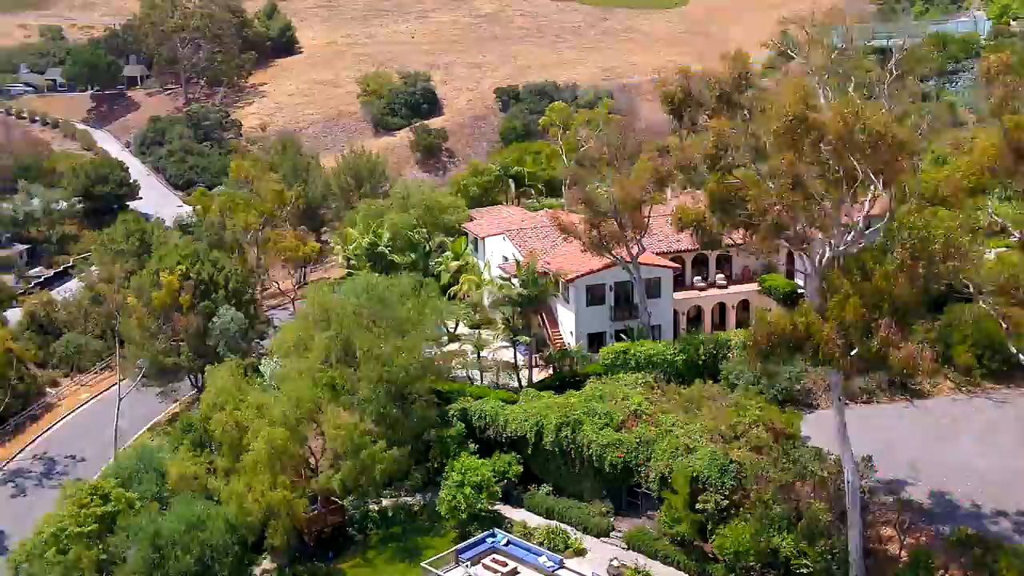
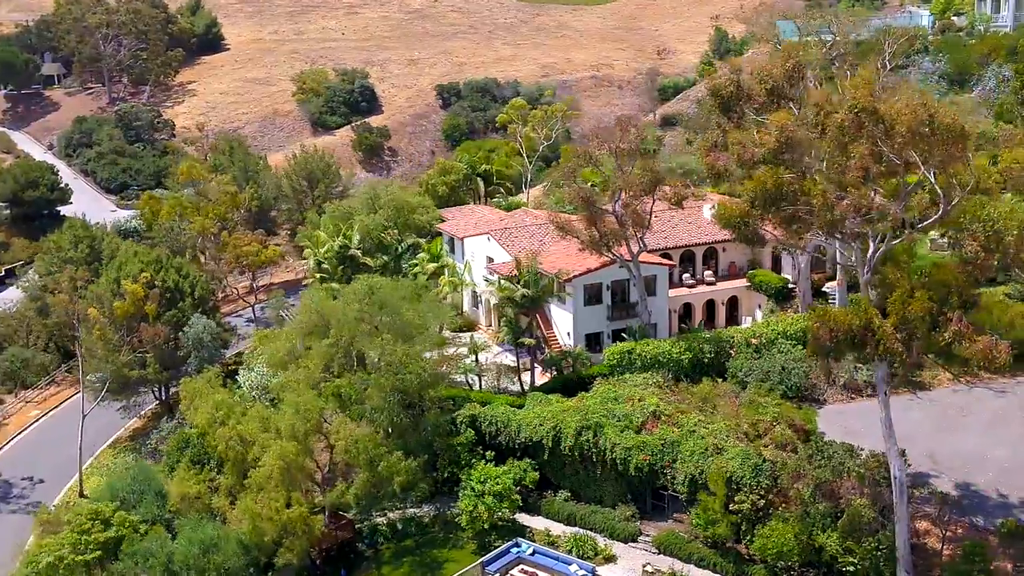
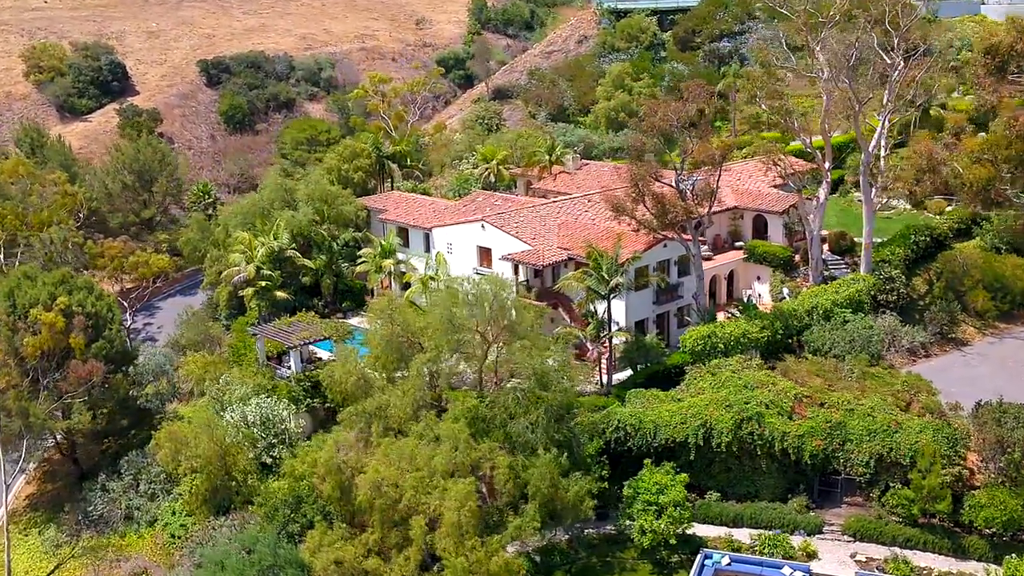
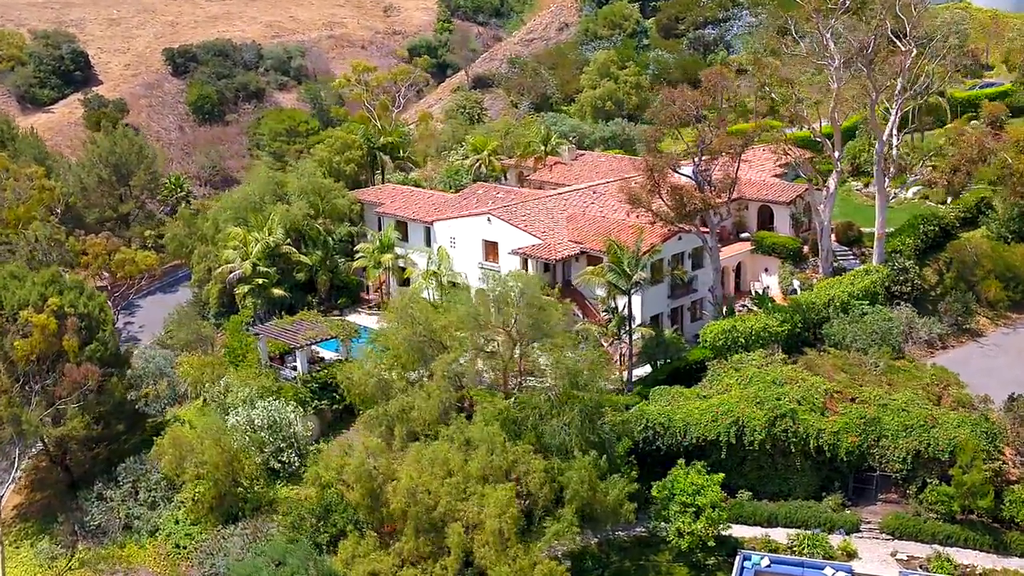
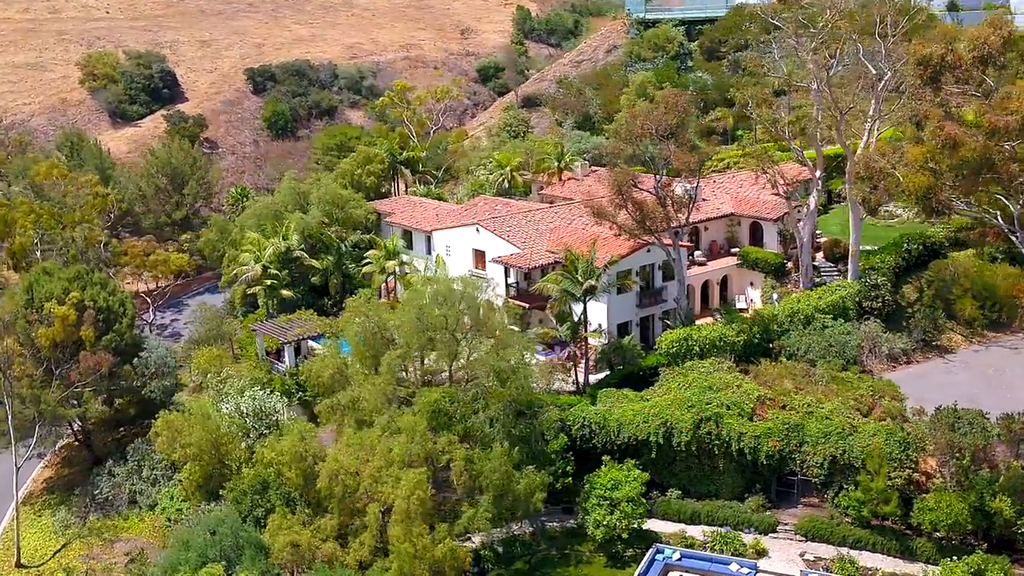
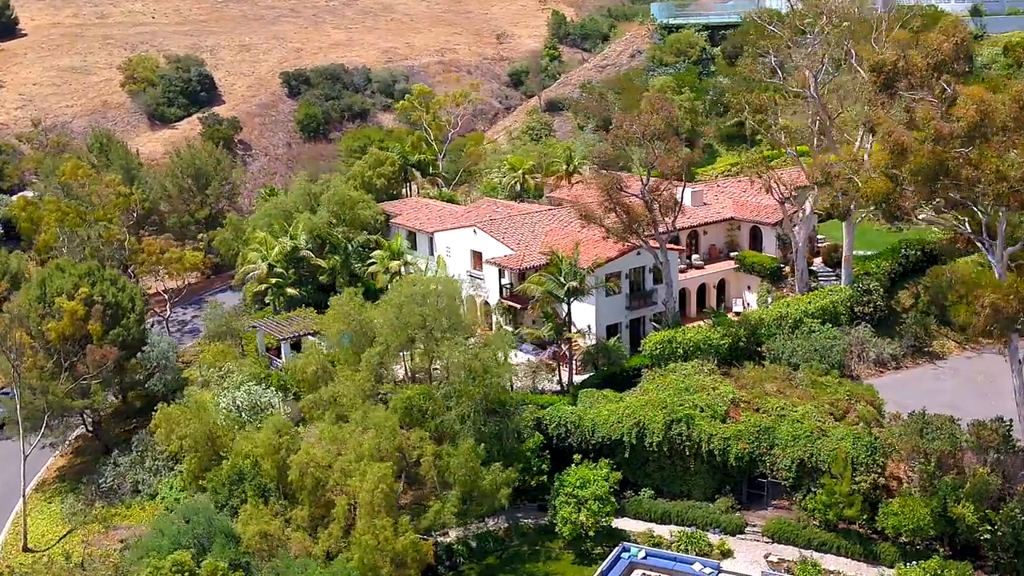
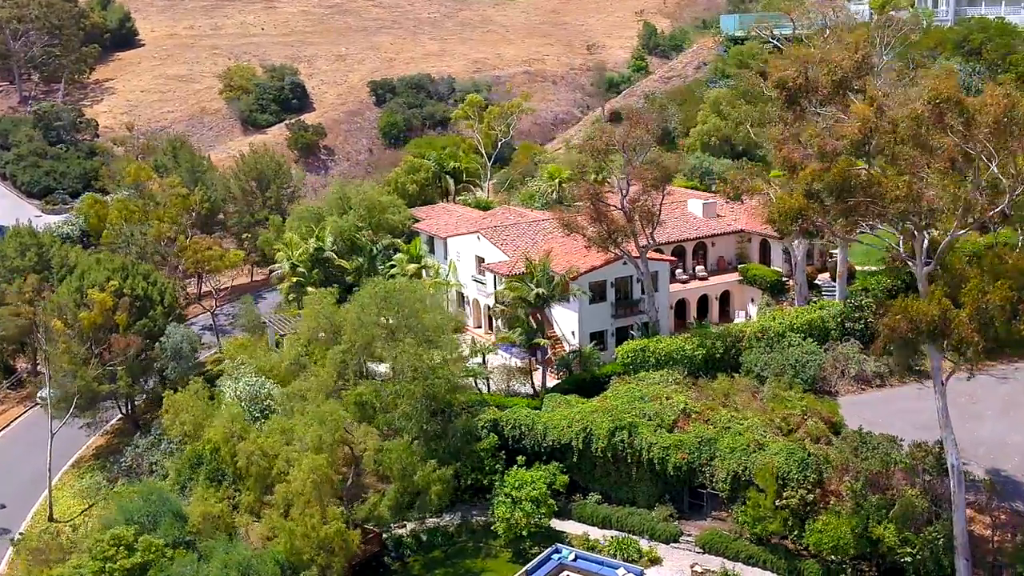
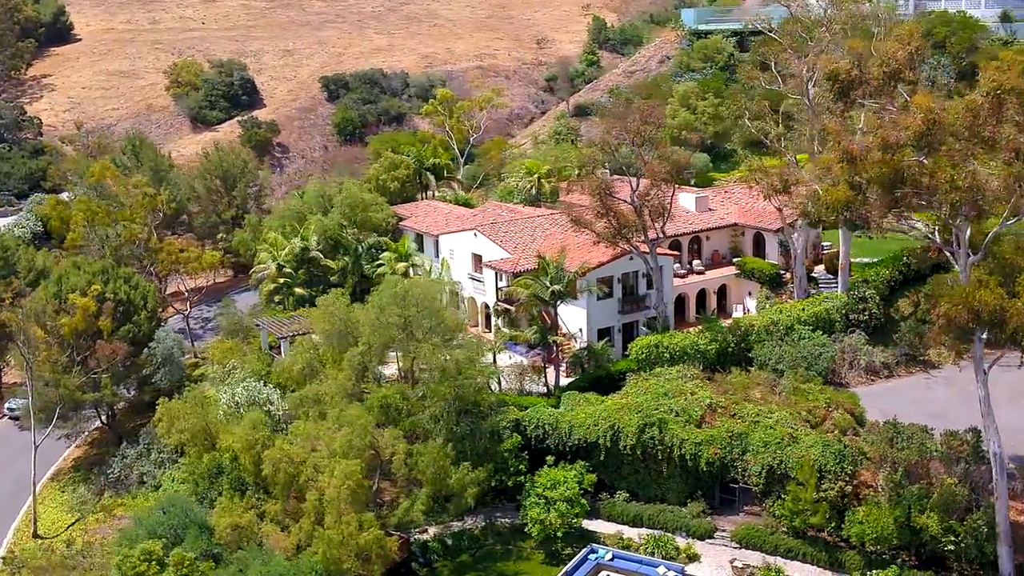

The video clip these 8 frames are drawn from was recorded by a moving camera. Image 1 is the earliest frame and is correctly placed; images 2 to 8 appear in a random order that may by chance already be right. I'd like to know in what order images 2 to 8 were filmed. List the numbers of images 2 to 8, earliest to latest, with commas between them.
2, 7, 8, 6, 5, 3, 4
